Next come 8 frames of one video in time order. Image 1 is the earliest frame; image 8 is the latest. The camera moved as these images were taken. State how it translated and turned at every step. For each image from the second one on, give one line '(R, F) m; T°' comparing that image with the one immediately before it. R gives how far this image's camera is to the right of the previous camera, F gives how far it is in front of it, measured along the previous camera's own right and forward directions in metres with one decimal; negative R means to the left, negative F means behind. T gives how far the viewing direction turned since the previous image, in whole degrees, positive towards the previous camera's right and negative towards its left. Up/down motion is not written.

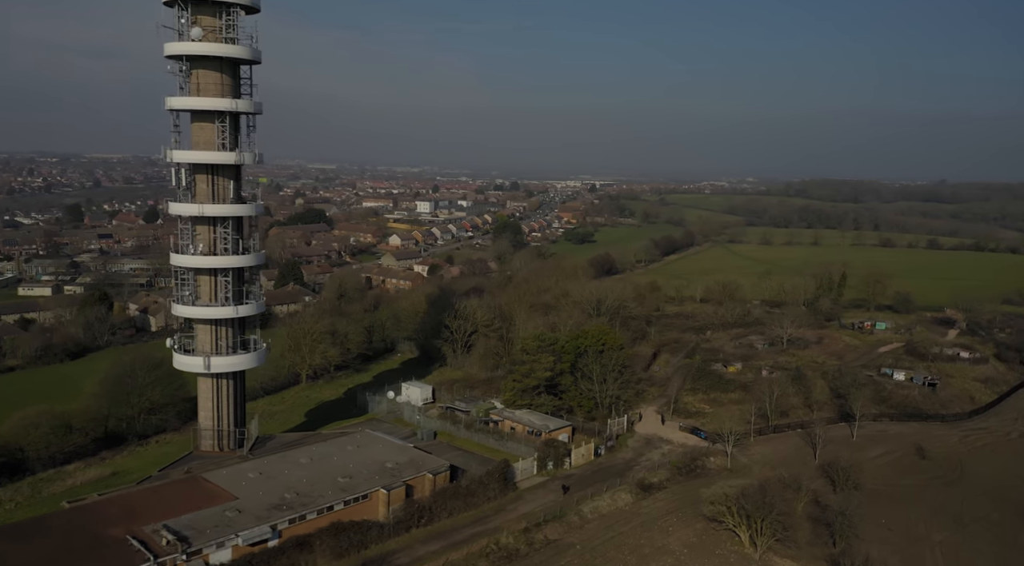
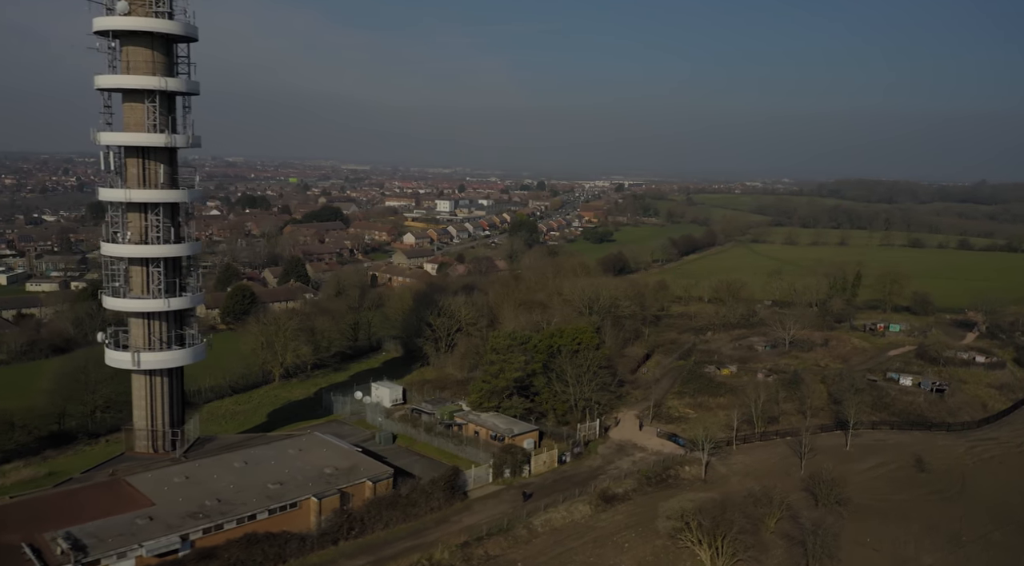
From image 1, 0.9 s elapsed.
(+2.0, +1.7) m; -2°
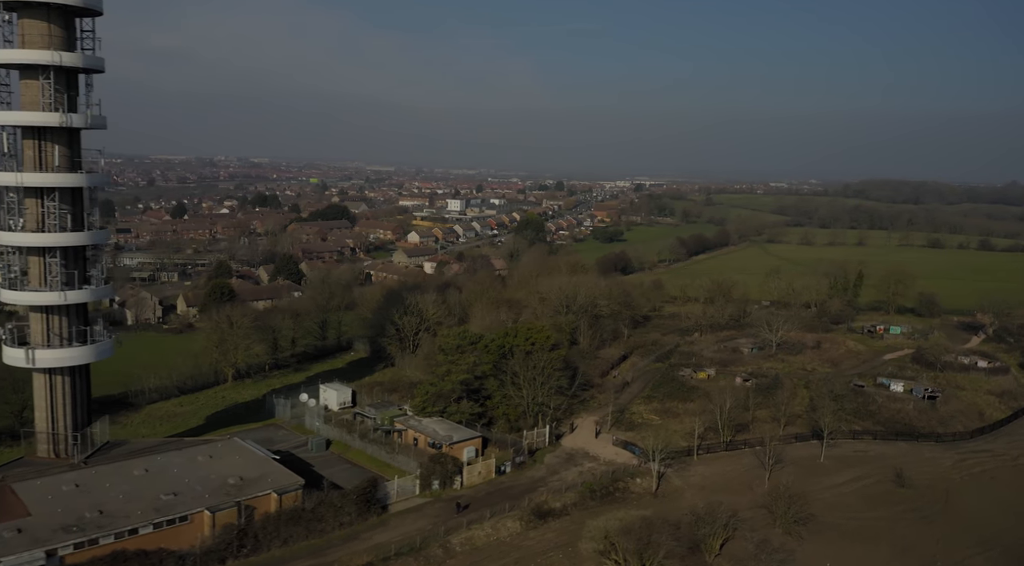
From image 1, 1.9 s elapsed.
(+2.2, +1.9) m; -2°
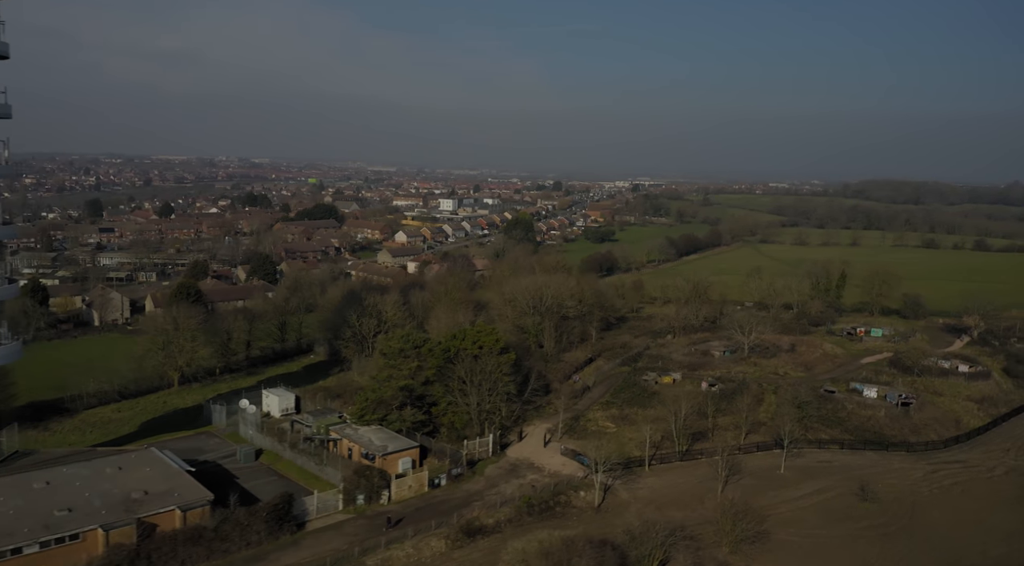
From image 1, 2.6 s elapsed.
(+1.6, +1.3) m; 0°
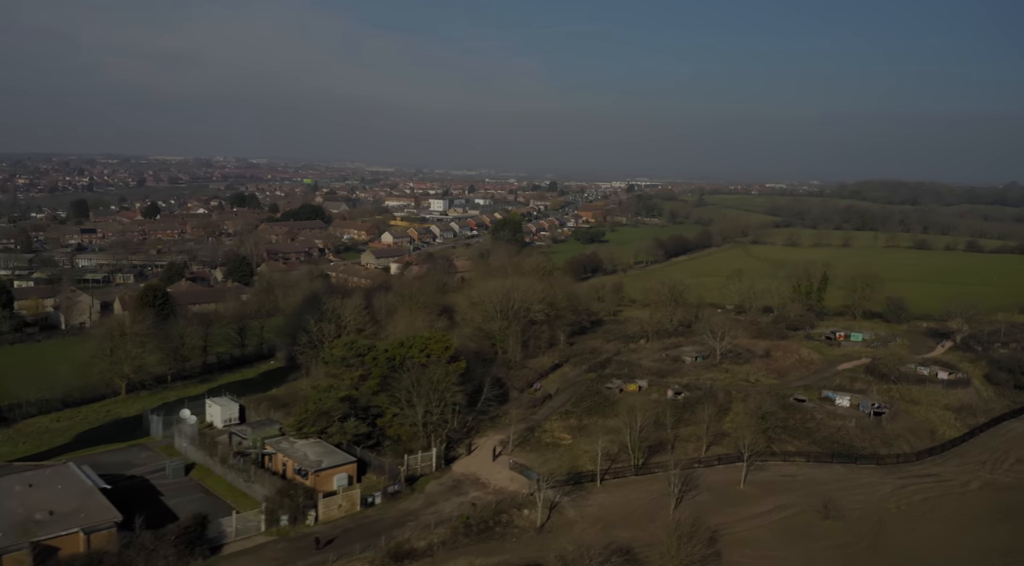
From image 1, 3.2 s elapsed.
(+1.3, +1.2) m; 0°
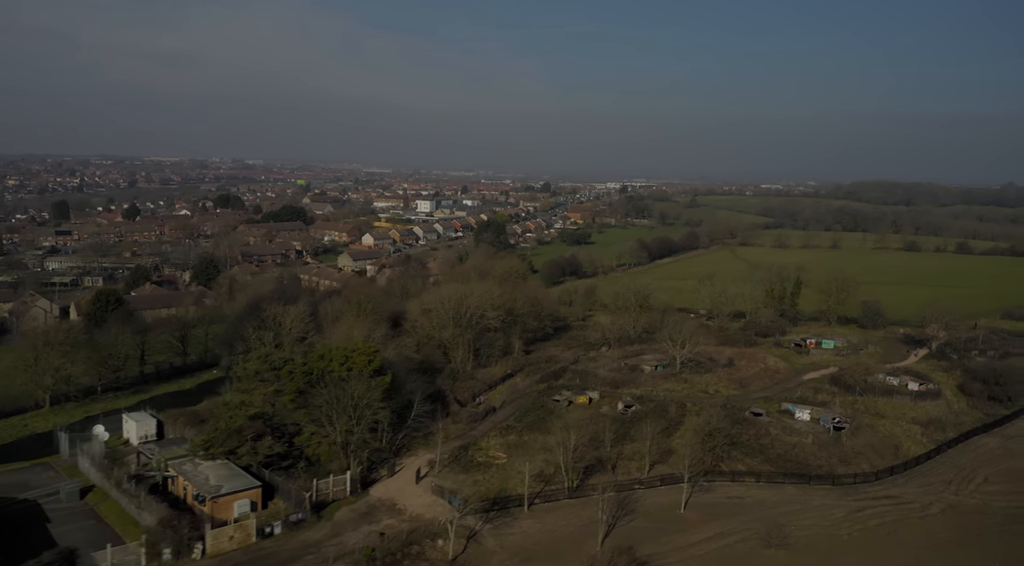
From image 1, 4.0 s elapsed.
(+1.7, +1.5) m; 0°
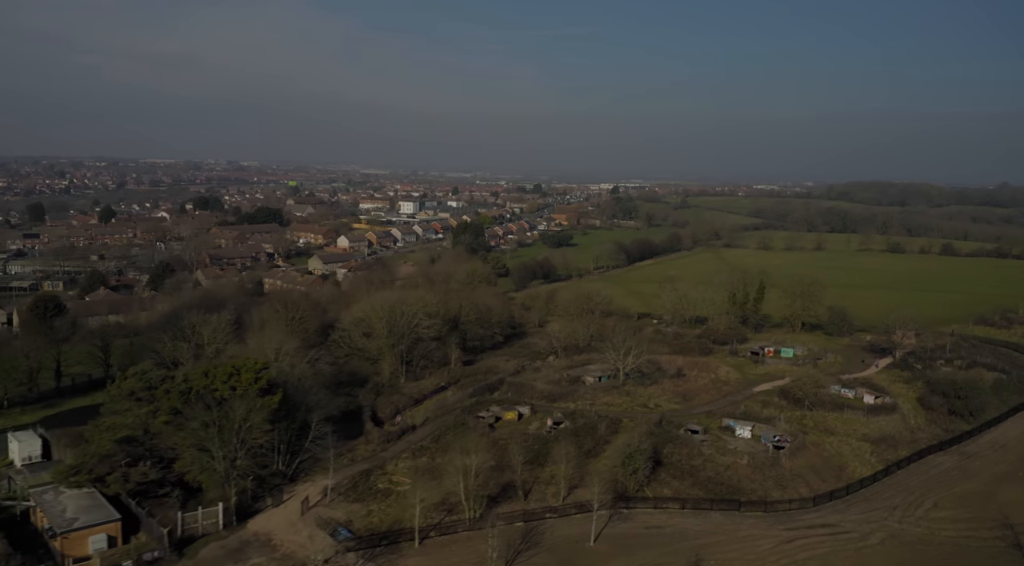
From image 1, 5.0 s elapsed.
(+2.2, +1.7) m; 0°
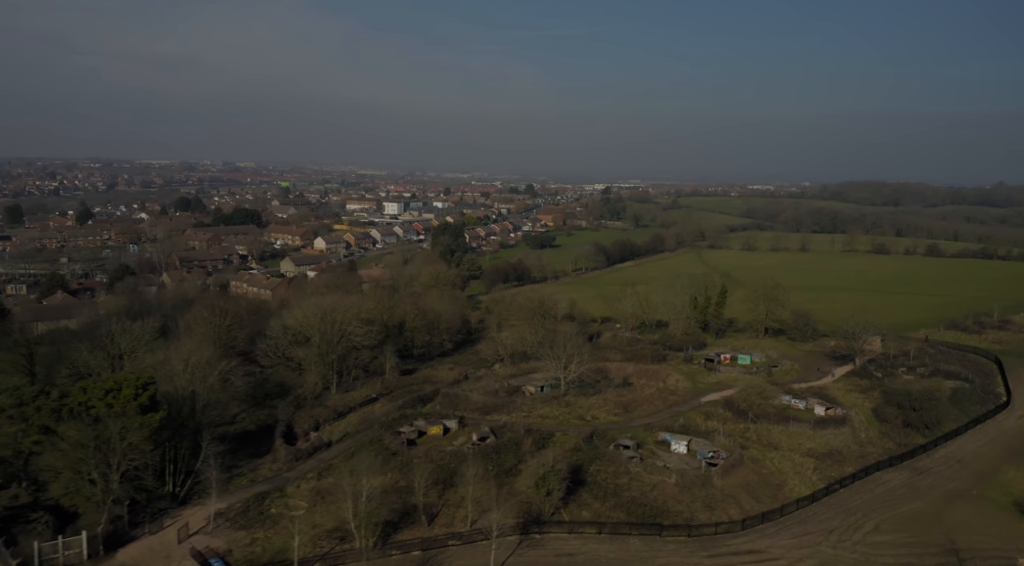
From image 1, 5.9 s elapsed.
(+2.0, +1.4) m; 0°
